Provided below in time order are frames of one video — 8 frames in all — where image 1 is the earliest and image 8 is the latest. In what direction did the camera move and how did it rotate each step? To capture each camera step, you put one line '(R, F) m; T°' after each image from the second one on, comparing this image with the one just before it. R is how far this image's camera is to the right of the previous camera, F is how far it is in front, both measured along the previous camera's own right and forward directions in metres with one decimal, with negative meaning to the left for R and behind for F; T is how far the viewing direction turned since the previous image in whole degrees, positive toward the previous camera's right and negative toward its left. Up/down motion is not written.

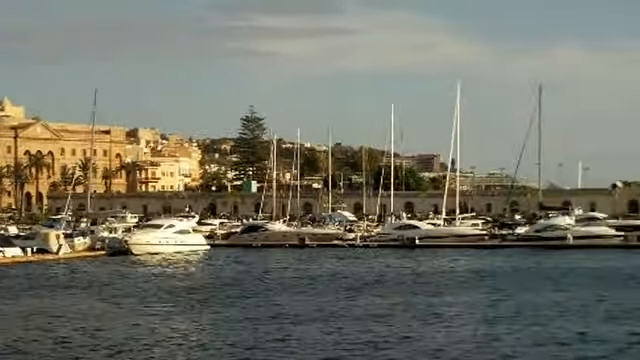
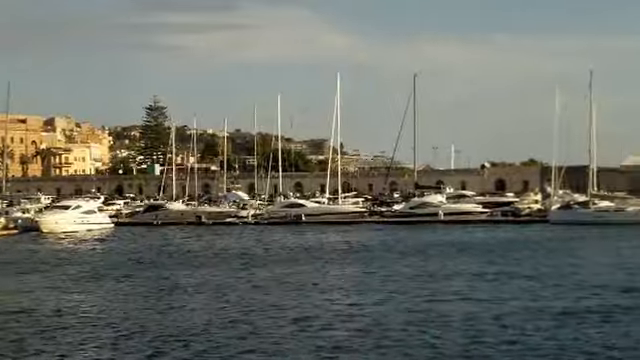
(+1.2, -4.4) m; +2°
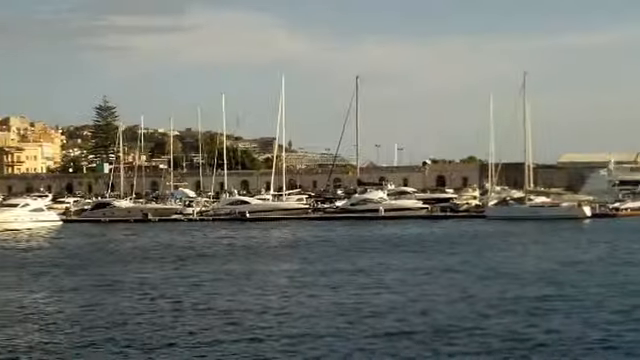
(+1.0, -1.3) m; 0°
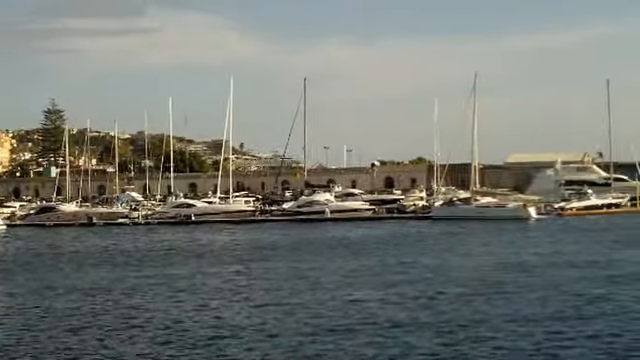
(+1.2, 0.0) m; 0°
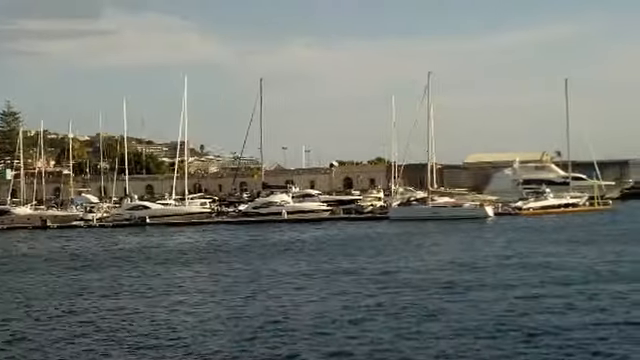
(+1.0, +0.3) m; 0°
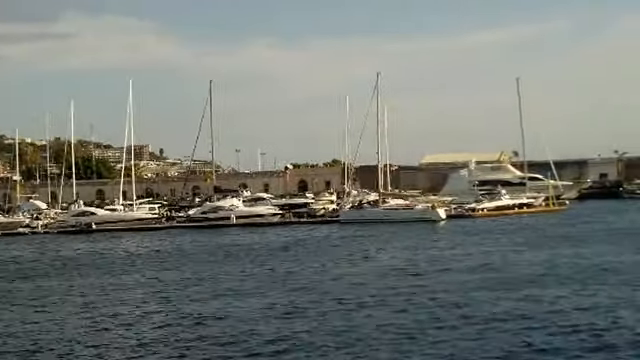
(+2.3, +1.0) m; -1°
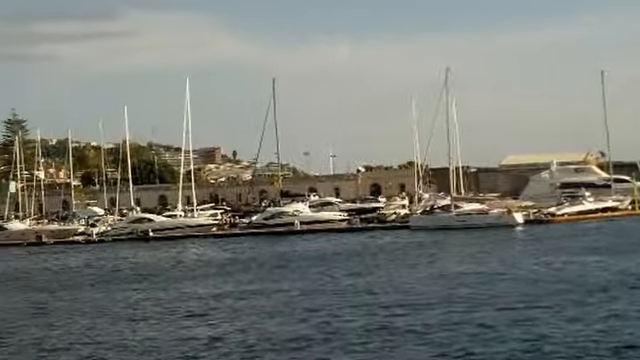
(+2.0, +2.7) m; -5°
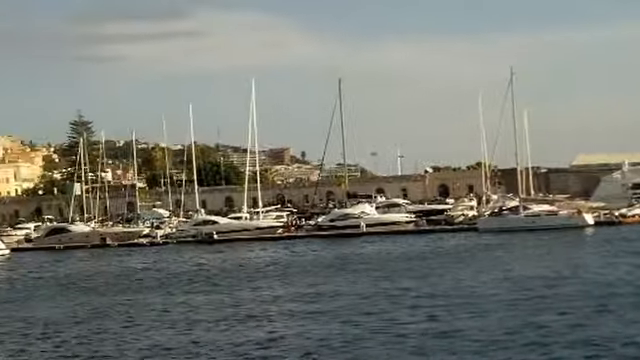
(+0.4, +0.6) m; -3°
